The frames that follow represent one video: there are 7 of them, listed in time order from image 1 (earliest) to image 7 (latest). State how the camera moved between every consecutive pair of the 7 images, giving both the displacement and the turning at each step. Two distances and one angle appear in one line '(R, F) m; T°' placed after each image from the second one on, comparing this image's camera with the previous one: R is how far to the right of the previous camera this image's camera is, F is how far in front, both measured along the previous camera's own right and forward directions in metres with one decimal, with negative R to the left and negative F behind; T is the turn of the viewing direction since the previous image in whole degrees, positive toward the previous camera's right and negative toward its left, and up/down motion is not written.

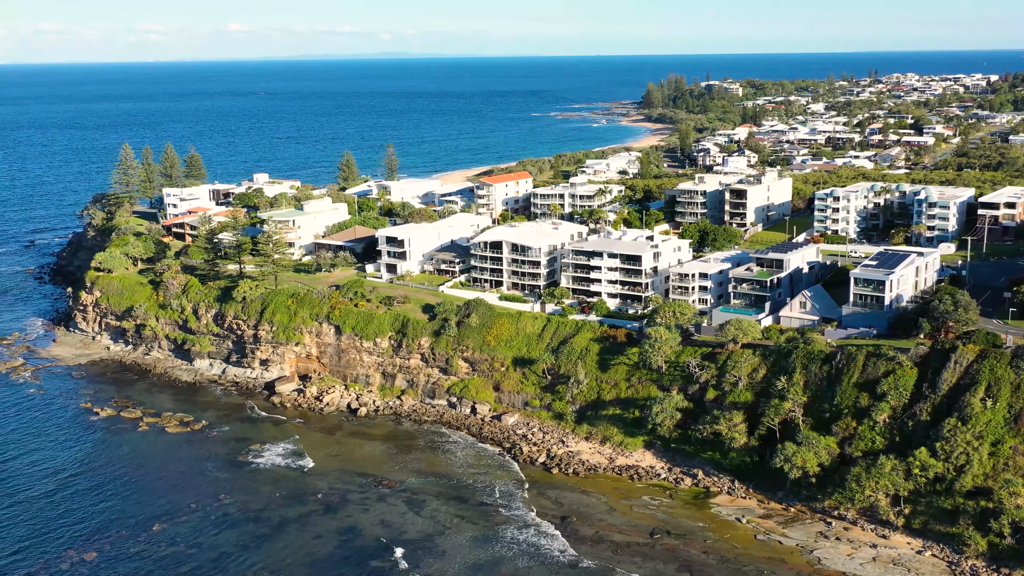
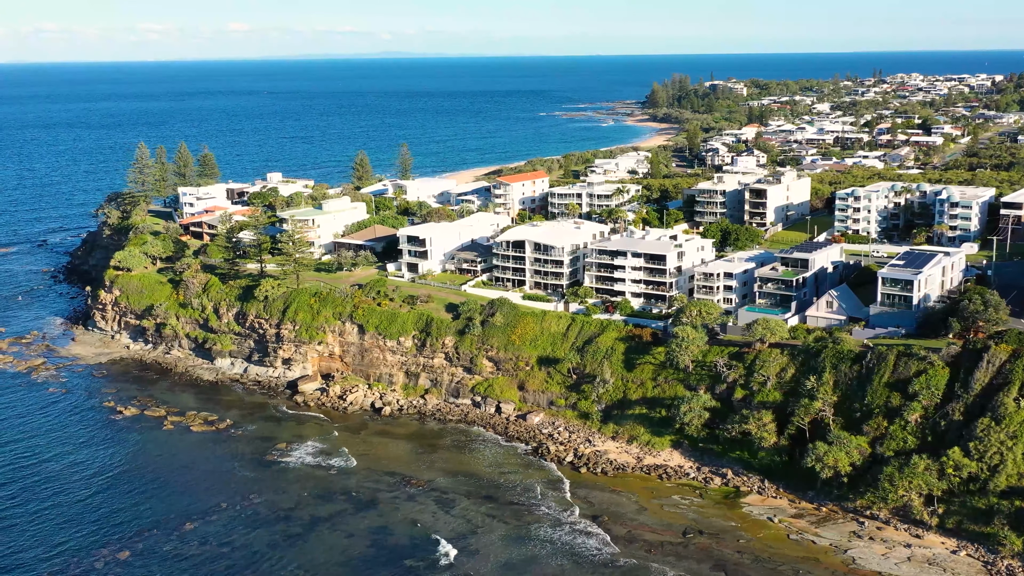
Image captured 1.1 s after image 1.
(-1.4, 0.0) m; 0°
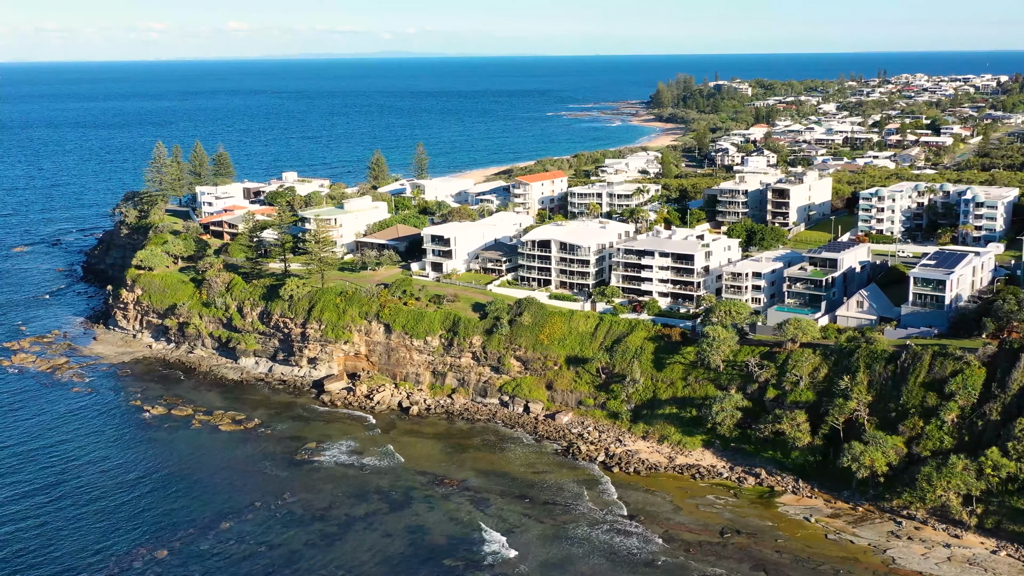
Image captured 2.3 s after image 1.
(-1.6, 0.0) m; 0°
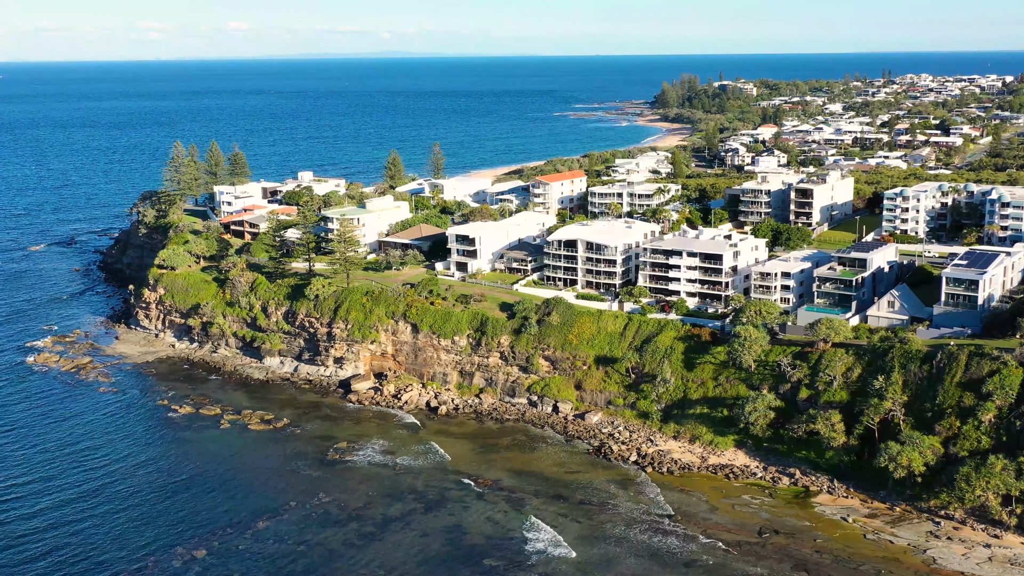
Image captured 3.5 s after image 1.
(-1.6, 0.0) m; 0°
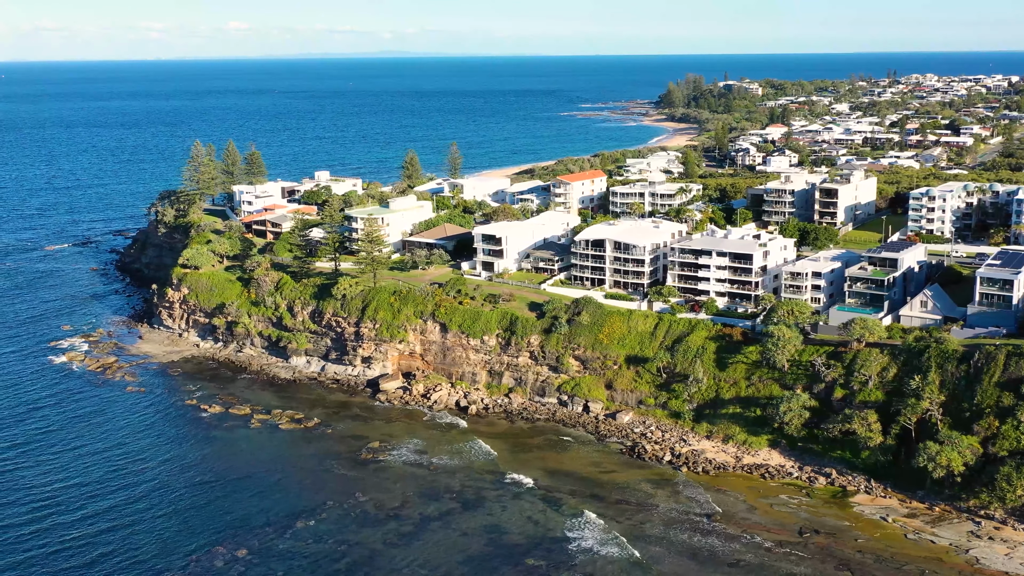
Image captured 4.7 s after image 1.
(-1.7, 0.0) m; 0°
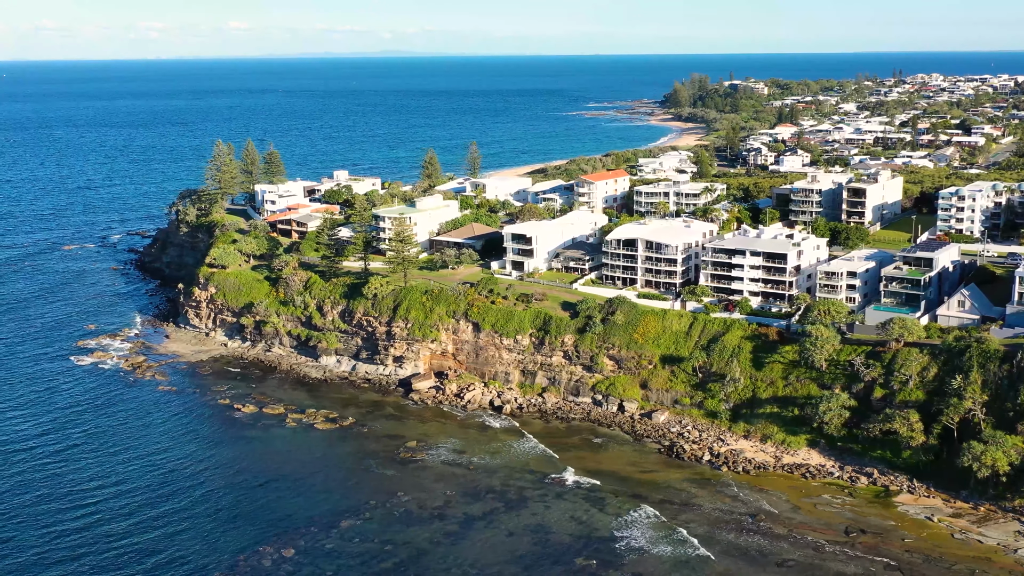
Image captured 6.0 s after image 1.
(-2.0, 0.0) m; 0°
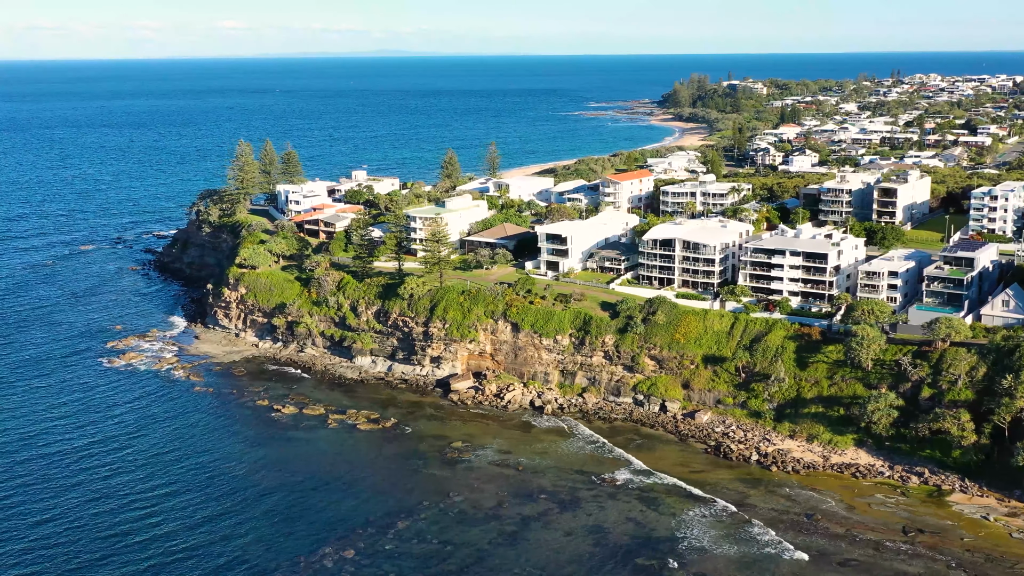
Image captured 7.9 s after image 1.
(-2.8, +0.1) m; +1°
